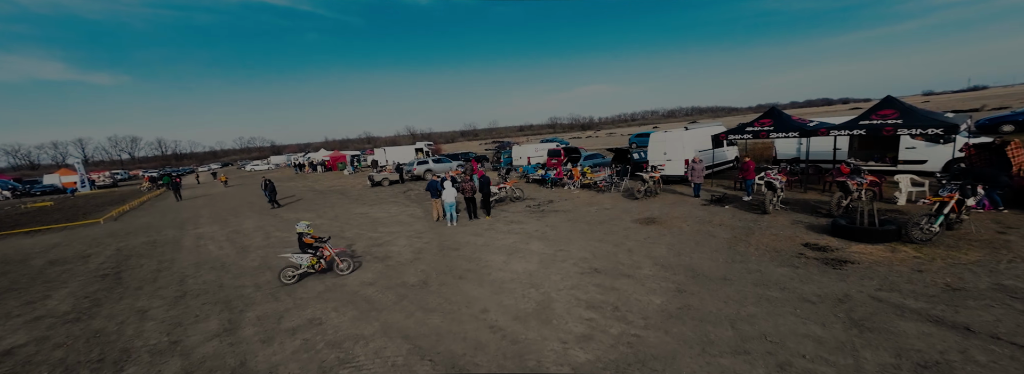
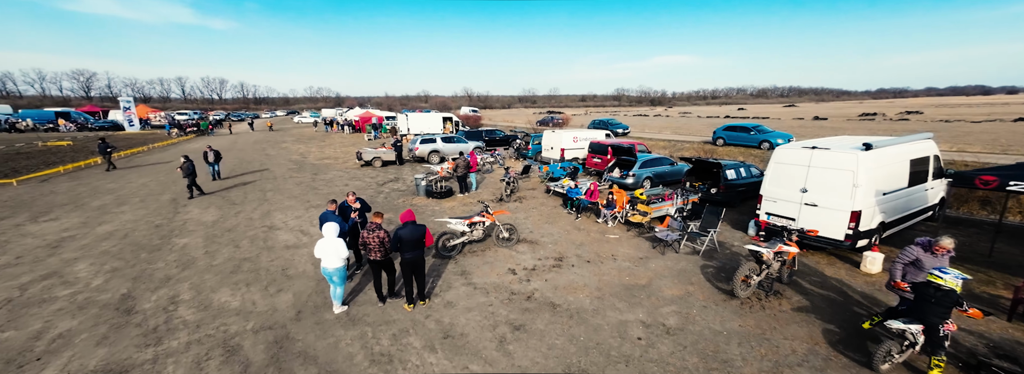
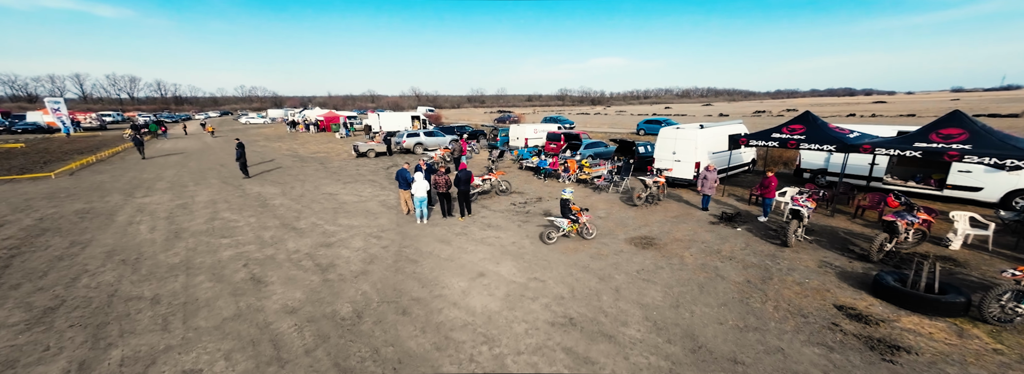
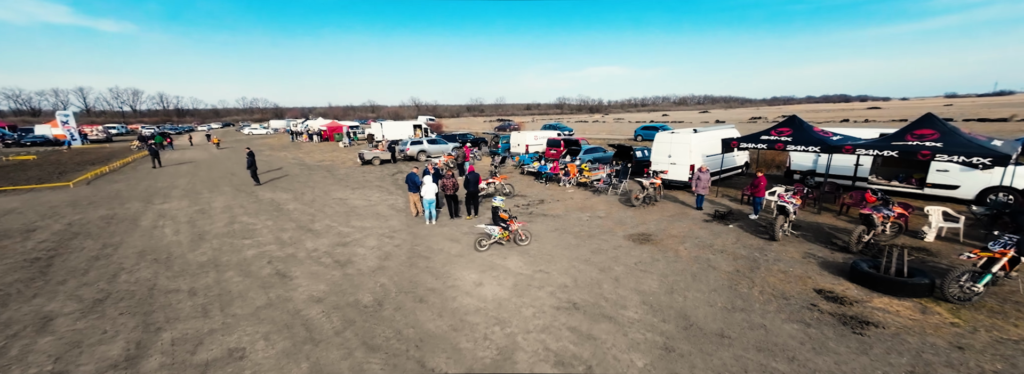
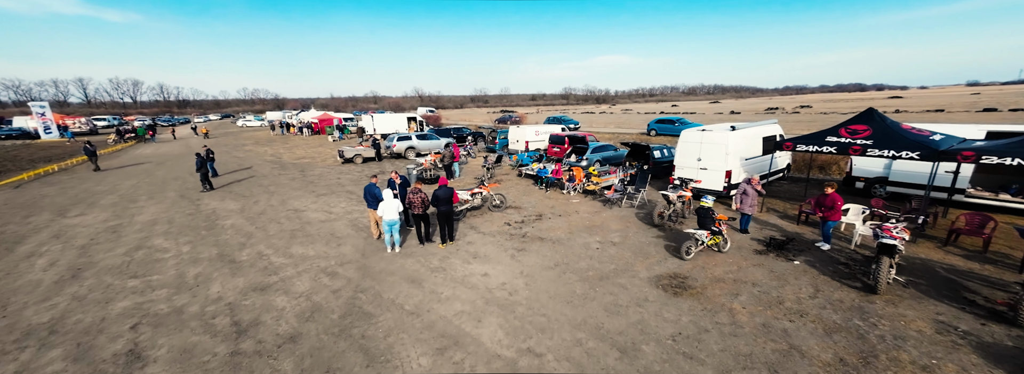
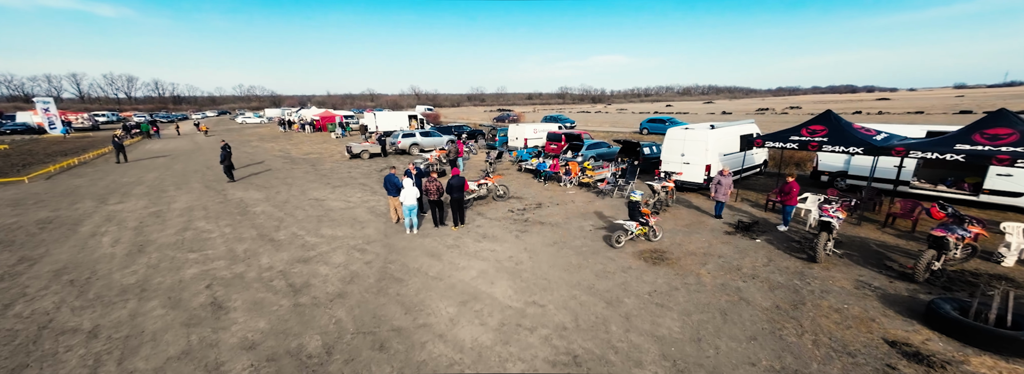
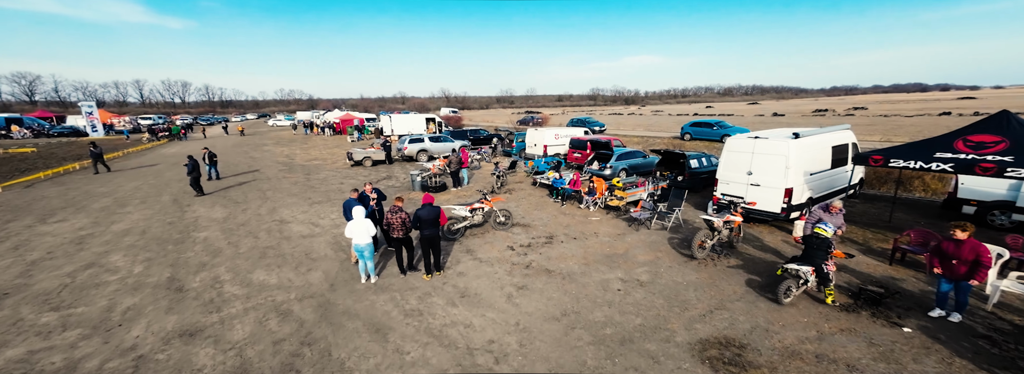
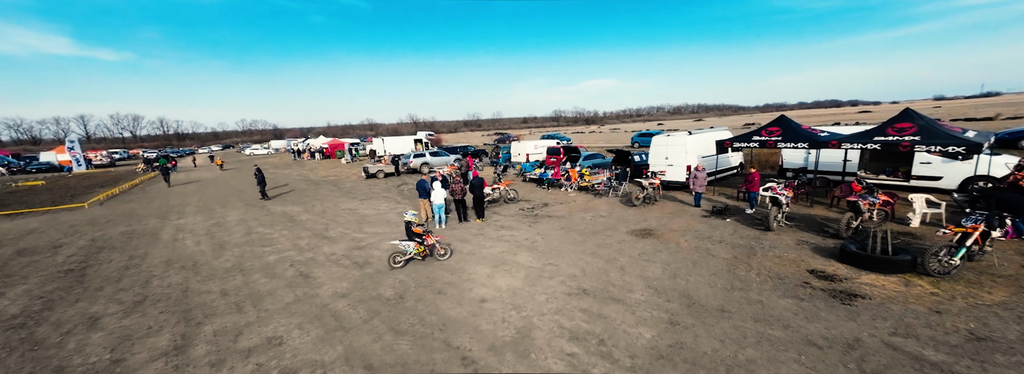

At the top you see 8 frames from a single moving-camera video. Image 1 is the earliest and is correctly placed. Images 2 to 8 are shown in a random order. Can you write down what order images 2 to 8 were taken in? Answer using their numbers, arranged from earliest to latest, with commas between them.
8, 4, 3, 6, 5, 7, 2
